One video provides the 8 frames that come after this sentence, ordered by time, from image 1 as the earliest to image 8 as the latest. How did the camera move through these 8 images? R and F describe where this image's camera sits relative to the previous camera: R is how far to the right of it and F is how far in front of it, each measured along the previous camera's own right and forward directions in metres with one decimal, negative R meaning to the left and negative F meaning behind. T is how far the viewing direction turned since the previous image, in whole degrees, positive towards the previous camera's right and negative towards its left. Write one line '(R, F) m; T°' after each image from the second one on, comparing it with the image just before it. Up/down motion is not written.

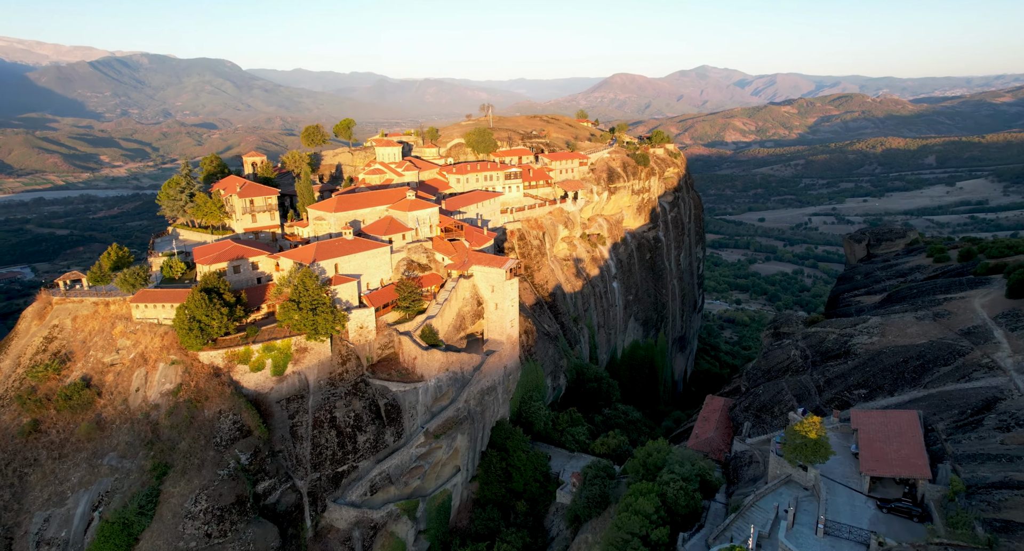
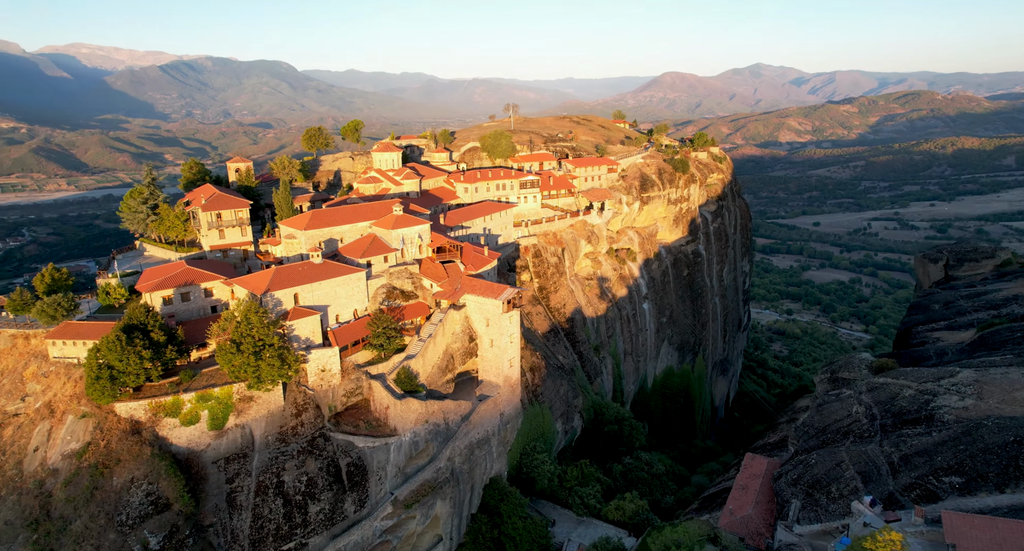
(+3.1, +7.9) m; -4°
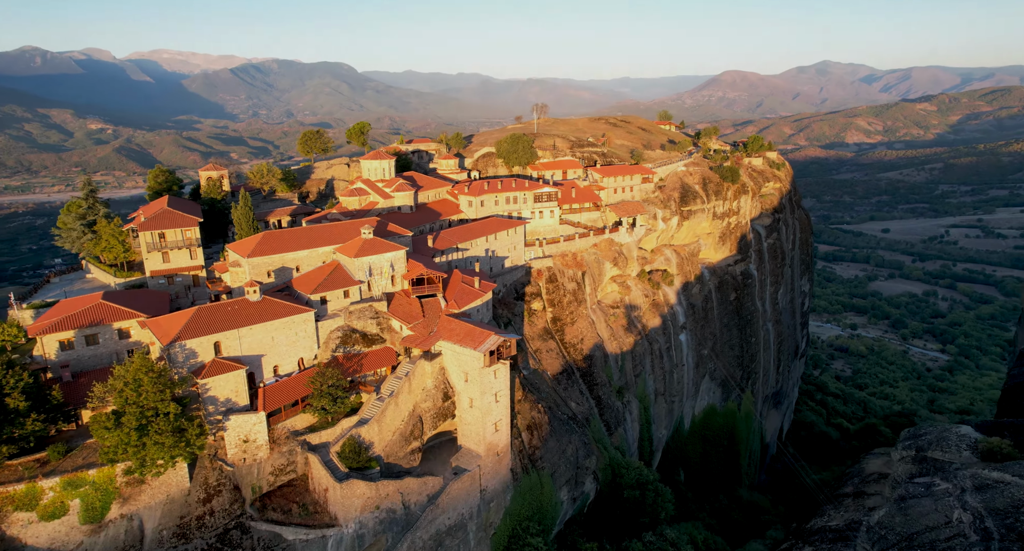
(+3.5, +8.8) m; -5°
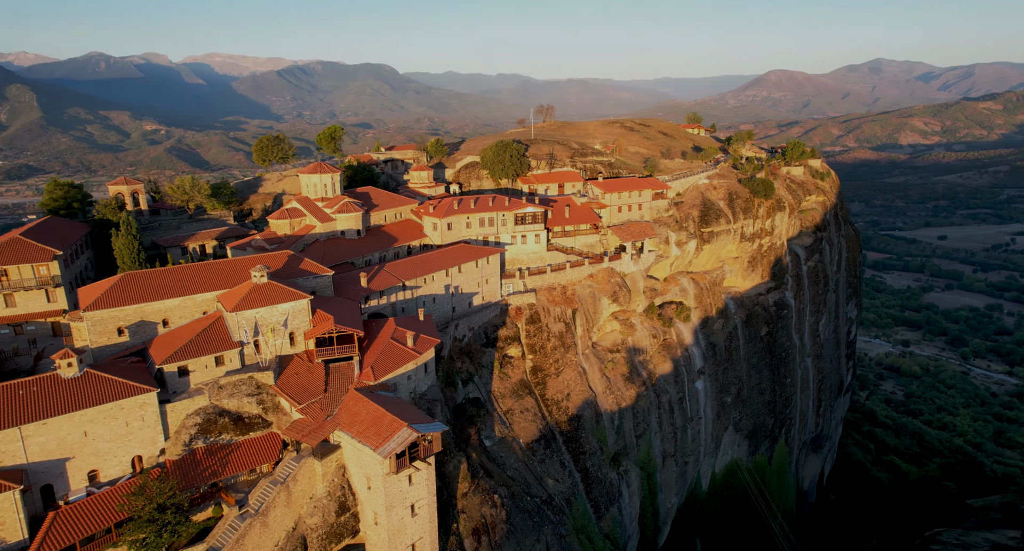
(+4.6, +9.6) m; -4°
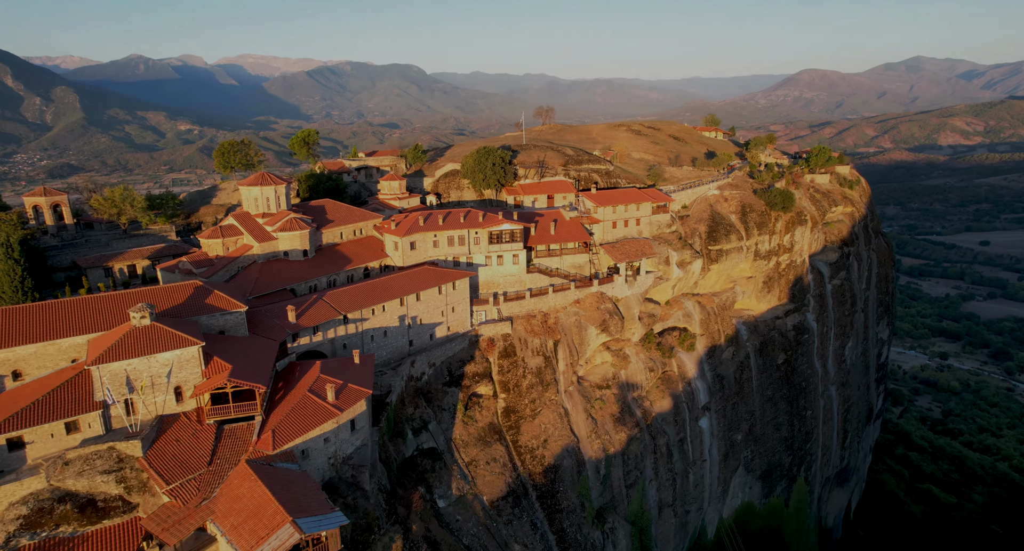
(+3.5, +5.5) m; -2°
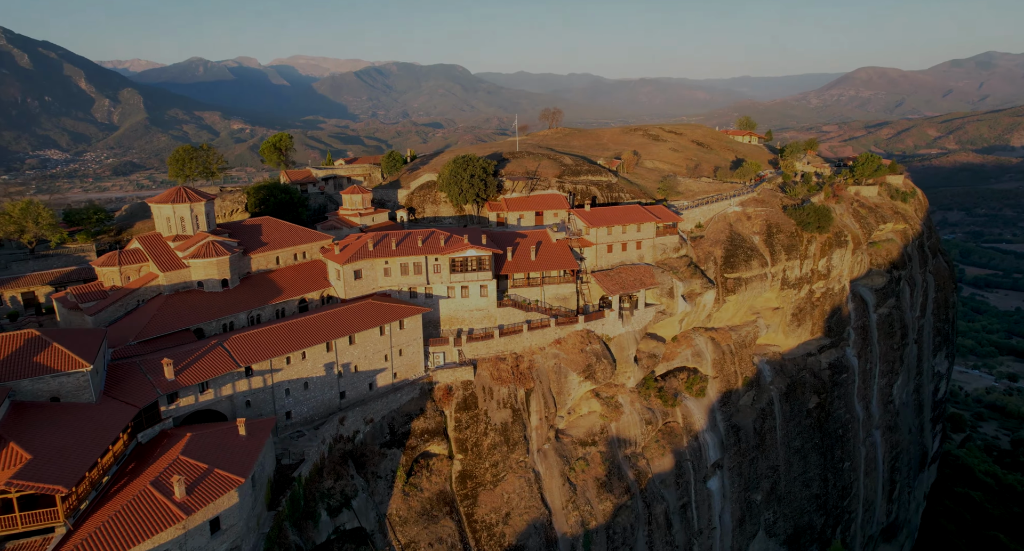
(+4.3, +6.5) m; -4°
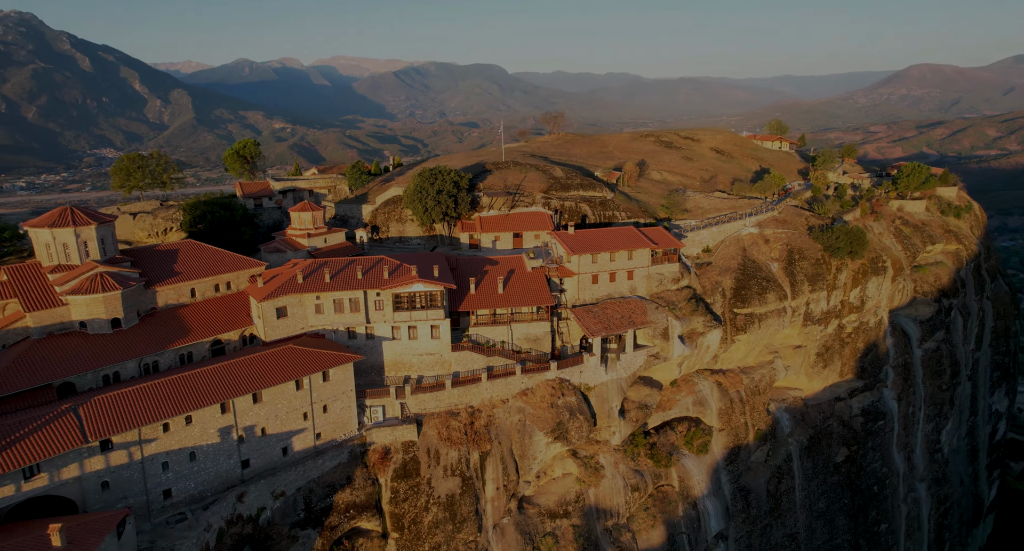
(+3.8, +5.6) m; -3°
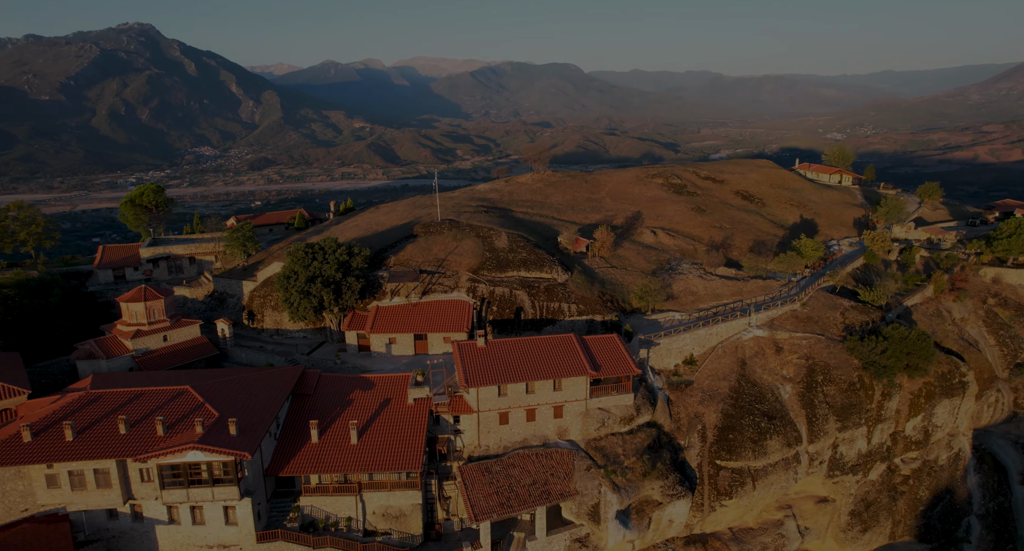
(+7.7, +10.4) m; -7°
